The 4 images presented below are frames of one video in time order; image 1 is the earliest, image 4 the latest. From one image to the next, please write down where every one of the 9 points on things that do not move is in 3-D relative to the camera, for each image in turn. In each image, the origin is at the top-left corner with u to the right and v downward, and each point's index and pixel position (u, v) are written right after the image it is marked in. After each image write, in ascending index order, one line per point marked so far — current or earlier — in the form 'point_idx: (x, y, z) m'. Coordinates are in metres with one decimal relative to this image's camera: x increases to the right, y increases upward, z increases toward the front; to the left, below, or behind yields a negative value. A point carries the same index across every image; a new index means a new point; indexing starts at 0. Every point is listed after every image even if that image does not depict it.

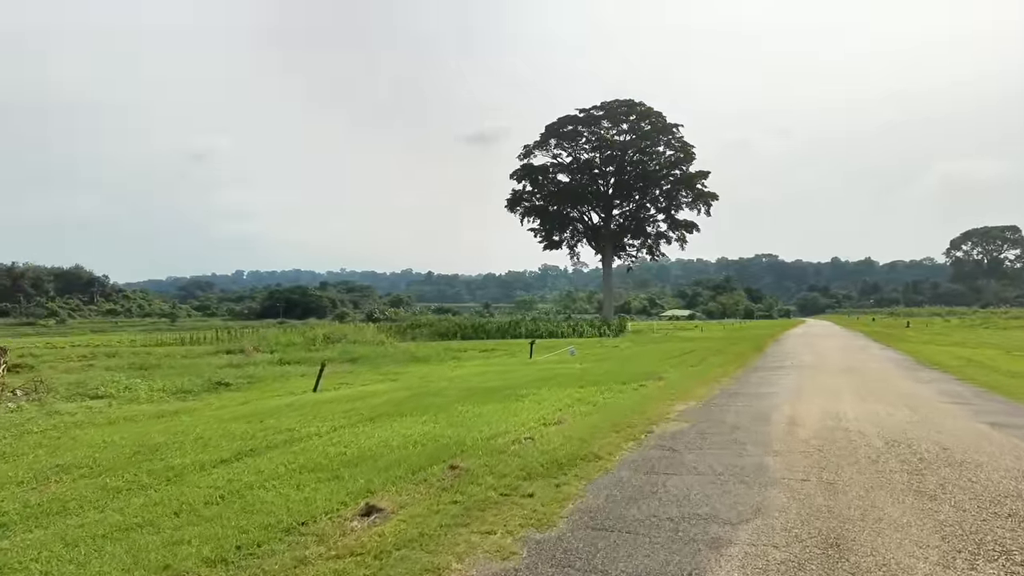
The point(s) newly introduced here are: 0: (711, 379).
0: (+4.6, -2.1, +15.5) m
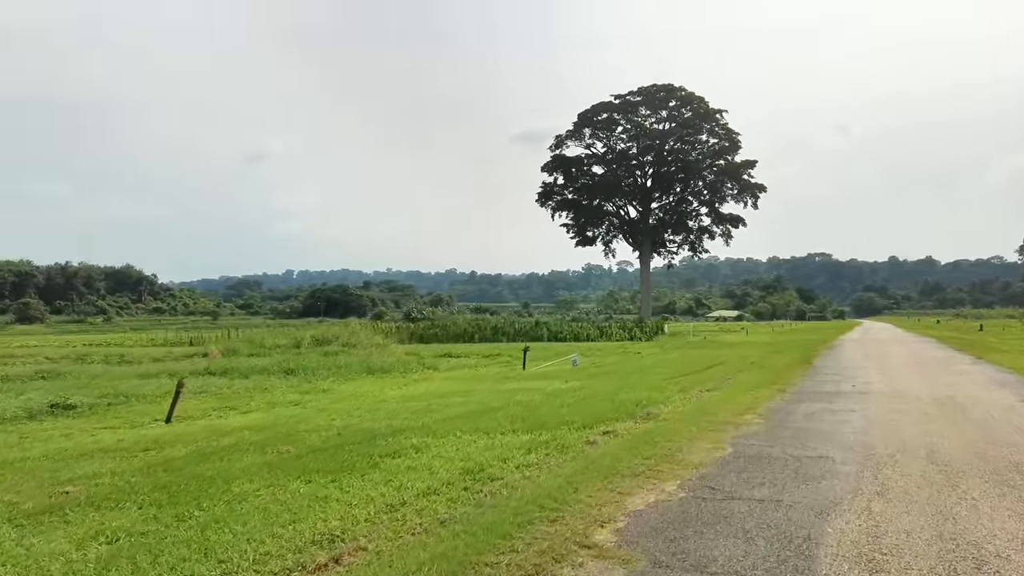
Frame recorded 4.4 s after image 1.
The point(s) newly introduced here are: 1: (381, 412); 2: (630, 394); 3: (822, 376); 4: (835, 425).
0: (+3.1, -1.9, +9.8) m
1: (-2.4, -2.3, +12.2) m
2: (+2.3, -2.1, +13.2) m
3: (+7.7, -2.2, +16.4) m
4: (+4.4, -1.9, +9.0) m
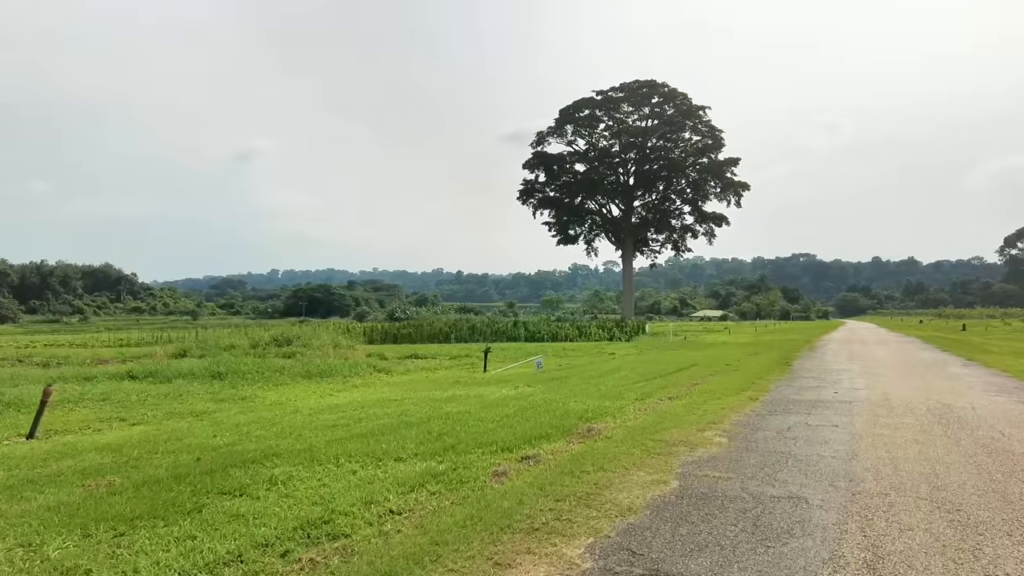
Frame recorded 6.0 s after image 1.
0: (+2.0, -1.8, +8.0) m
1: (-3.6, -2.1, +10.3) m
2: (+1.1, -2.0, +11.4) m
3: (+6.4, -2.1, +14.7) m
4: (+3.3, -1.7, +7.3) m
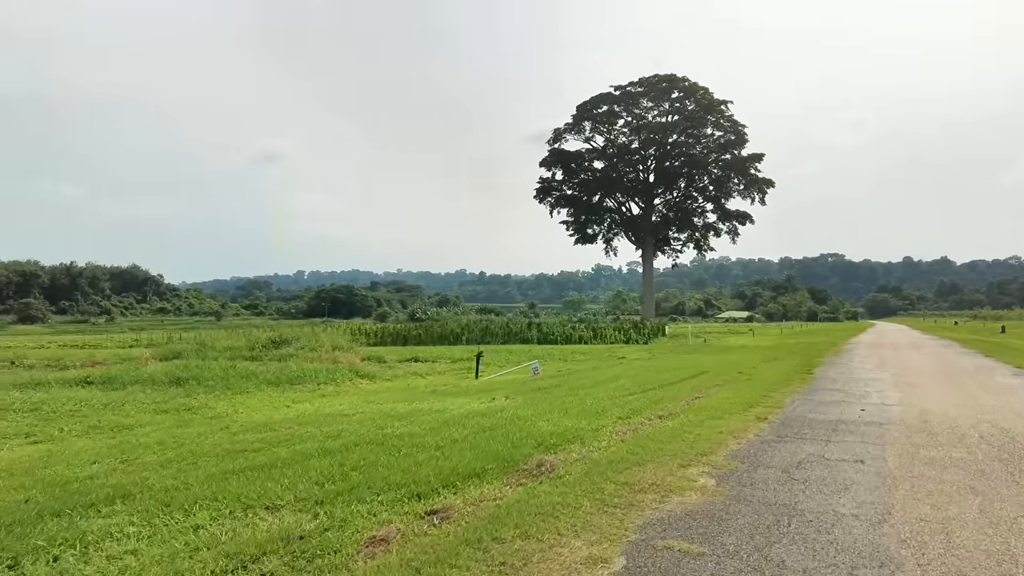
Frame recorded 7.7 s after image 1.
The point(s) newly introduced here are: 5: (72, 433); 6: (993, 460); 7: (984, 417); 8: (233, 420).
0: (+1.3, -1.8, +6.1) m
1: (-4.2, -2.1, +8.6) m
2: (+0.5, -1.9, +9.5) m
3: (+5.9, -2.0, +12.6) m
4: (+2.5, -1.7, +5.4) m
5: (-7.3, -2.4, +11.0) m
6: (+4.7, -1.7, +6.5) m
7: (+6.6, -1.8, +9.4) m
8: (-5.0, -2.3, +11.8) m
